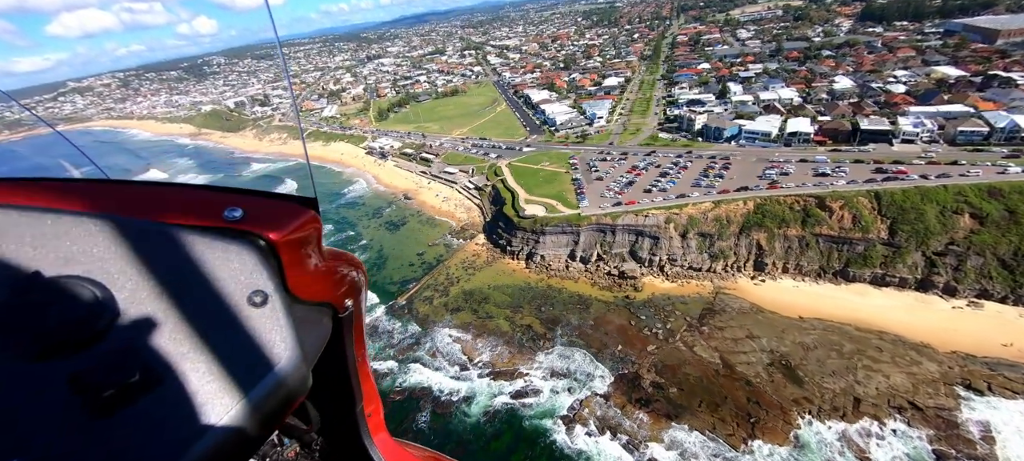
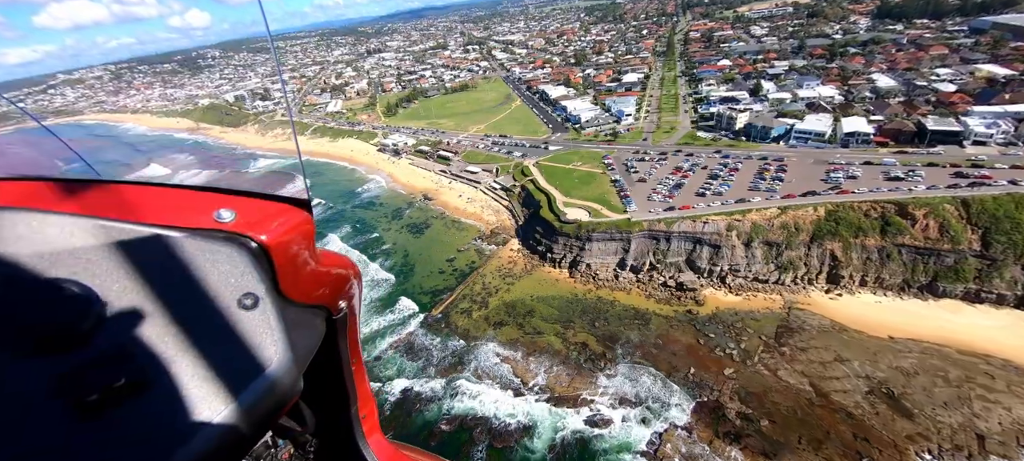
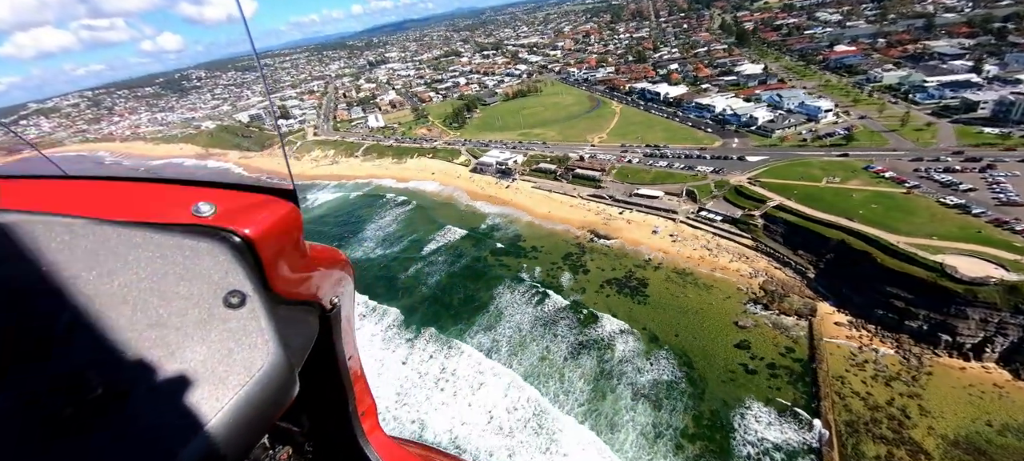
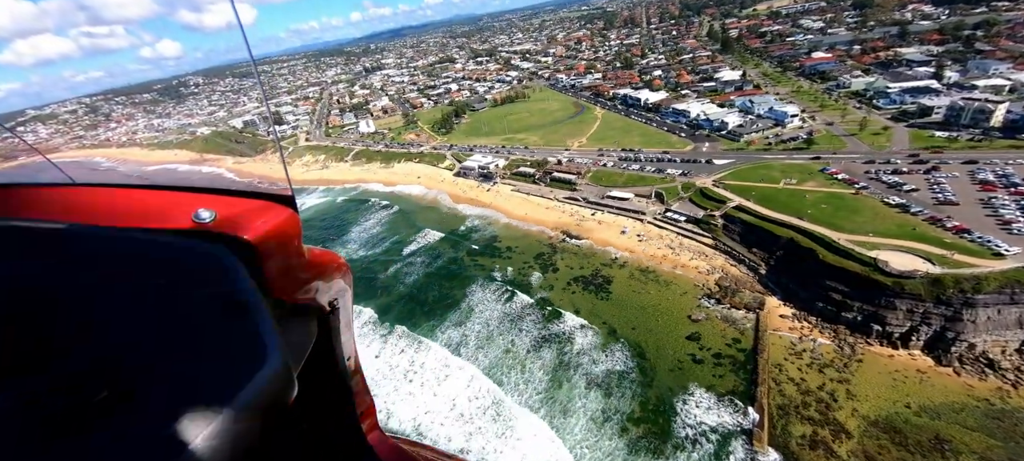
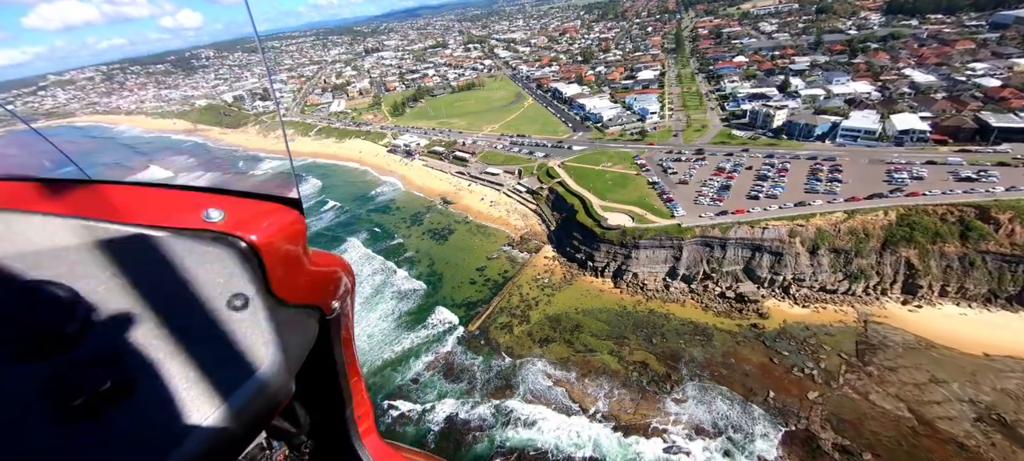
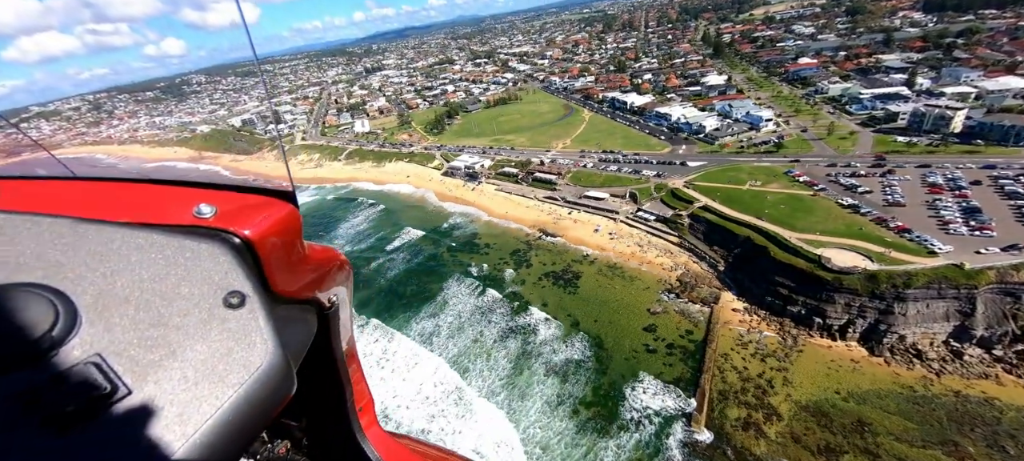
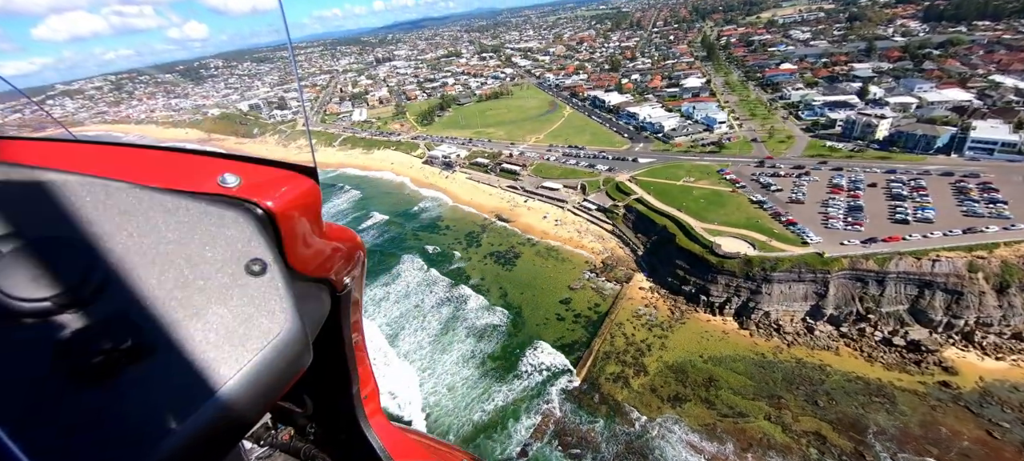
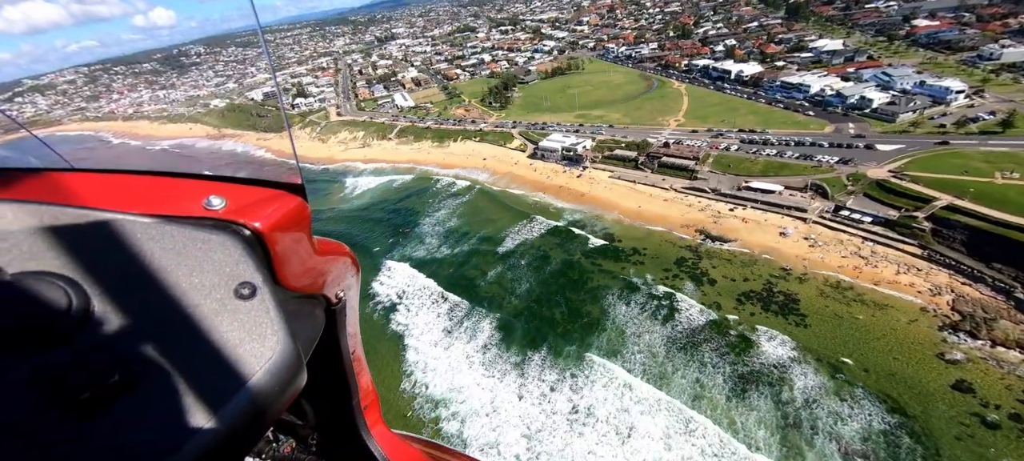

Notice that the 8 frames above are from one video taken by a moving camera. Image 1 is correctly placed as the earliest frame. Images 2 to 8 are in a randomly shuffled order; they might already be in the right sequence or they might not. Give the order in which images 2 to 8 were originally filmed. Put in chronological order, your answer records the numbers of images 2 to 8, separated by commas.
2, 5, 7, 6, 4, 3, 8
